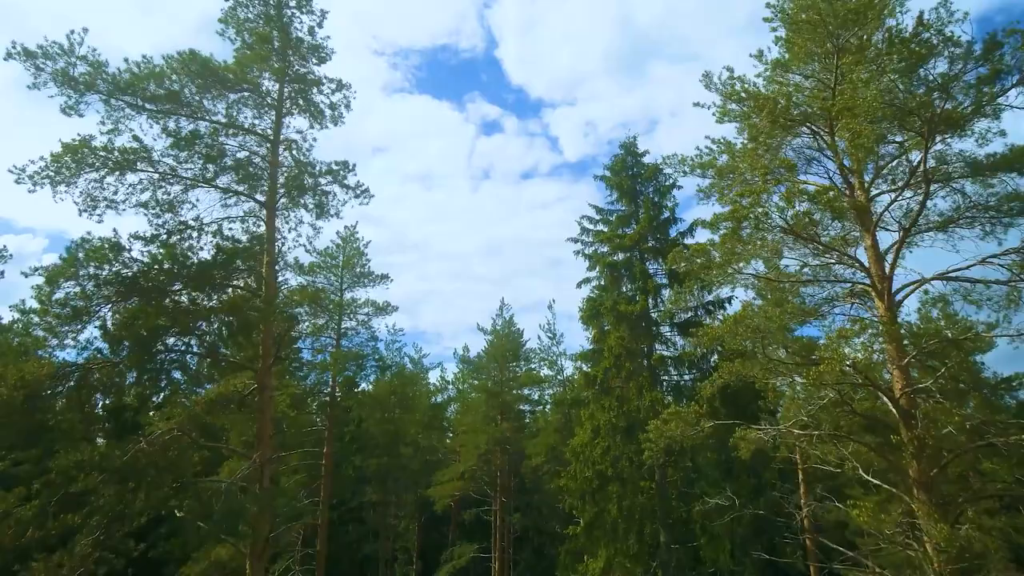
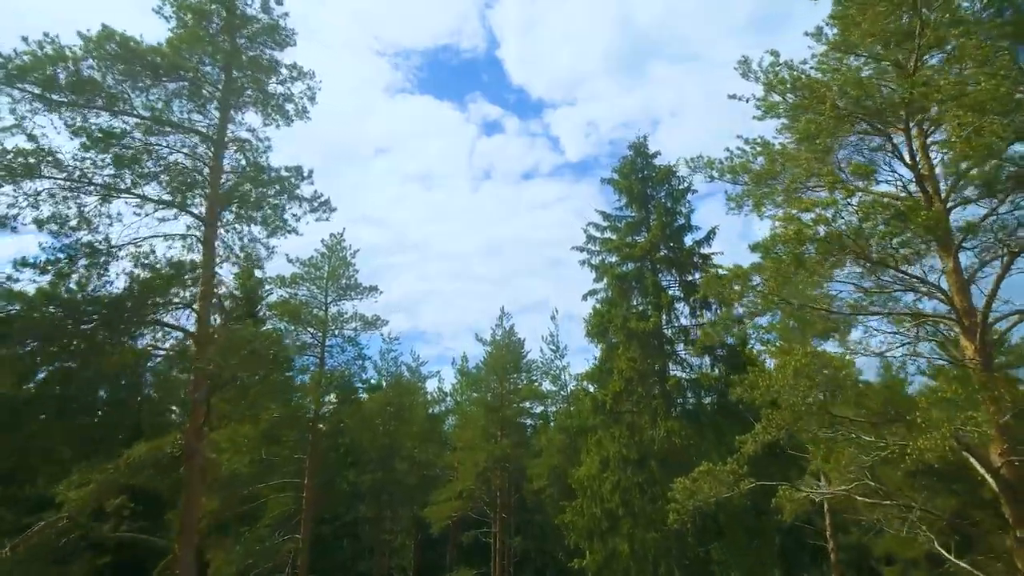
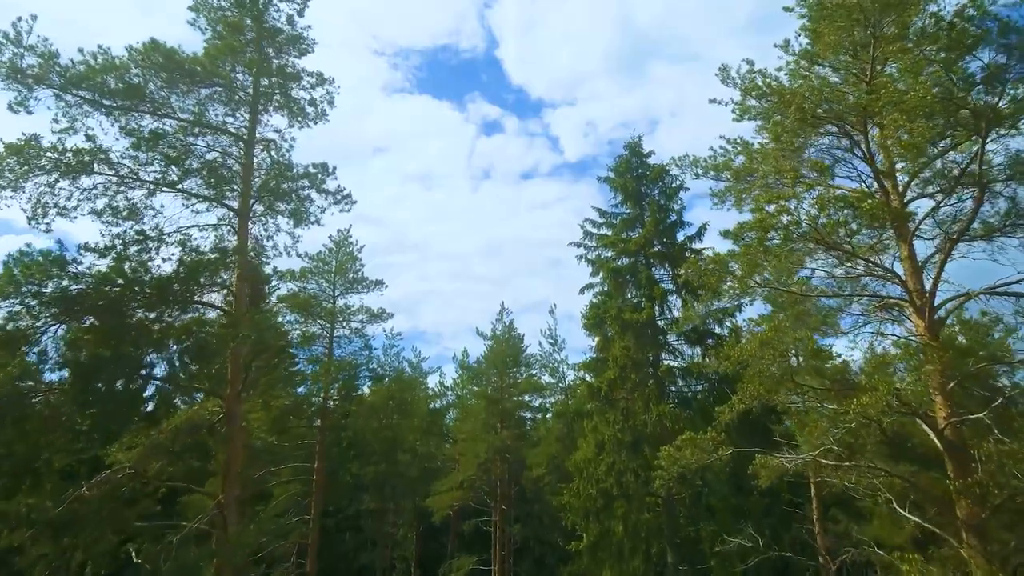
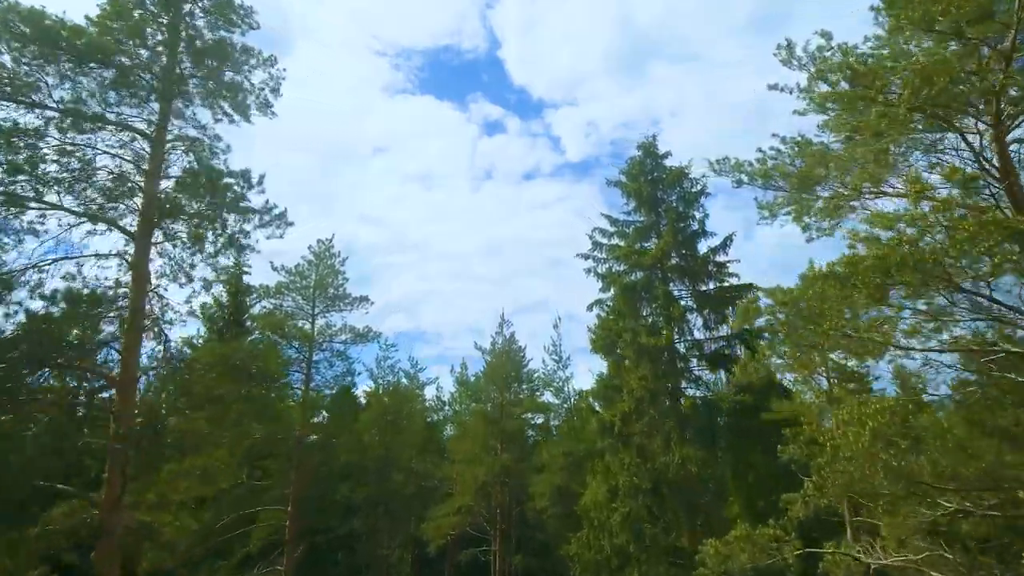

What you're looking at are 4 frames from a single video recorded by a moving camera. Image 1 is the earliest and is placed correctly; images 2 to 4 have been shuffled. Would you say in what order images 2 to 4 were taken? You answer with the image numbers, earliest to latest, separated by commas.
3, 2, 4
